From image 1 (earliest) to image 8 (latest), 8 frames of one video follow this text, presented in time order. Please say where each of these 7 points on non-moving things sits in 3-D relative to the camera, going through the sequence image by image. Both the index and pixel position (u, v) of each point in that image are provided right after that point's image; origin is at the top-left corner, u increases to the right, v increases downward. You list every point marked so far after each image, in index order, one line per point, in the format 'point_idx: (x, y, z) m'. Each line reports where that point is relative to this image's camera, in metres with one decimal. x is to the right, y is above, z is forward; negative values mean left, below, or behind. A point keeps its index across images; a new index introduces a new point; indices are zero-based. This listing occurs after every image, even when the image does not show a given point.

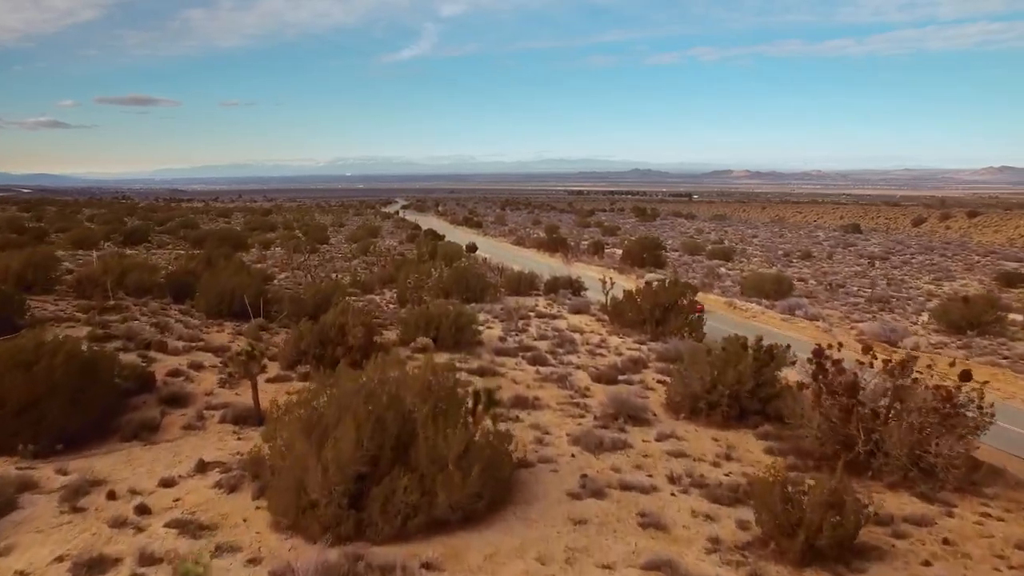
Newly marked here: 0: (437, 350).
0: (-1.3, -1.1, +13.2) m
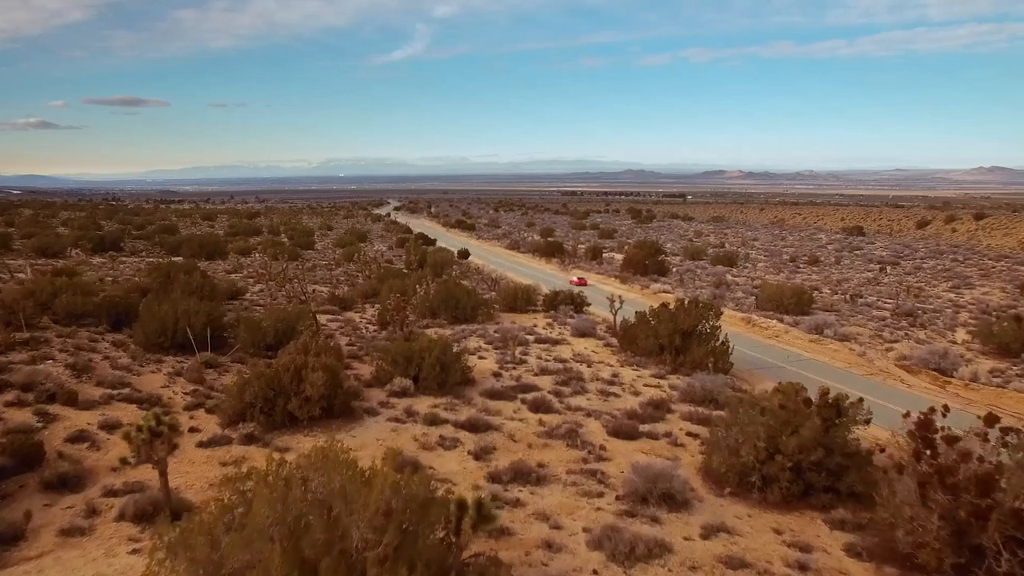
0: (-1.4, -1.5, +11.0) m
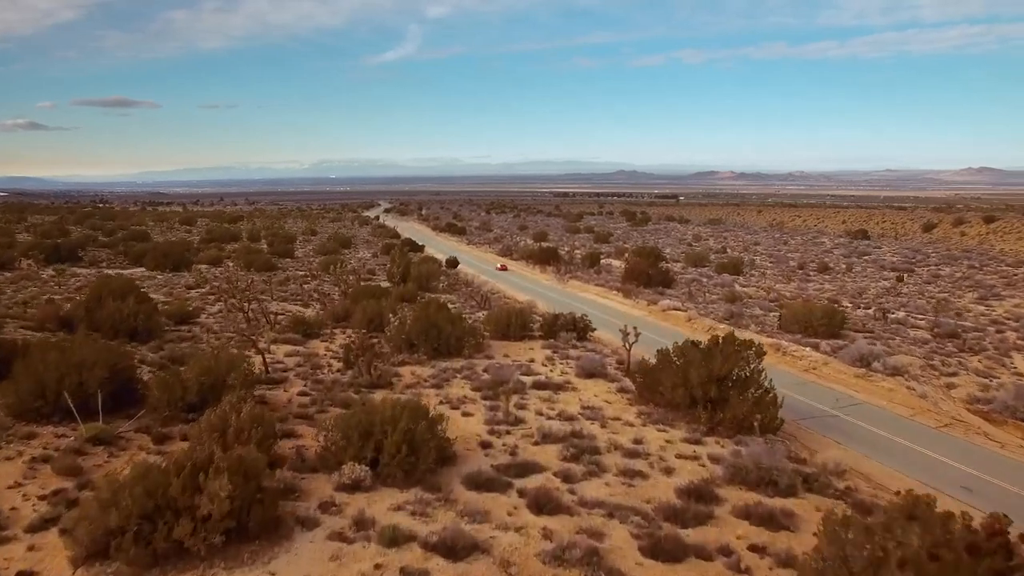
0: (-1.4, -2.1, +8.0) m
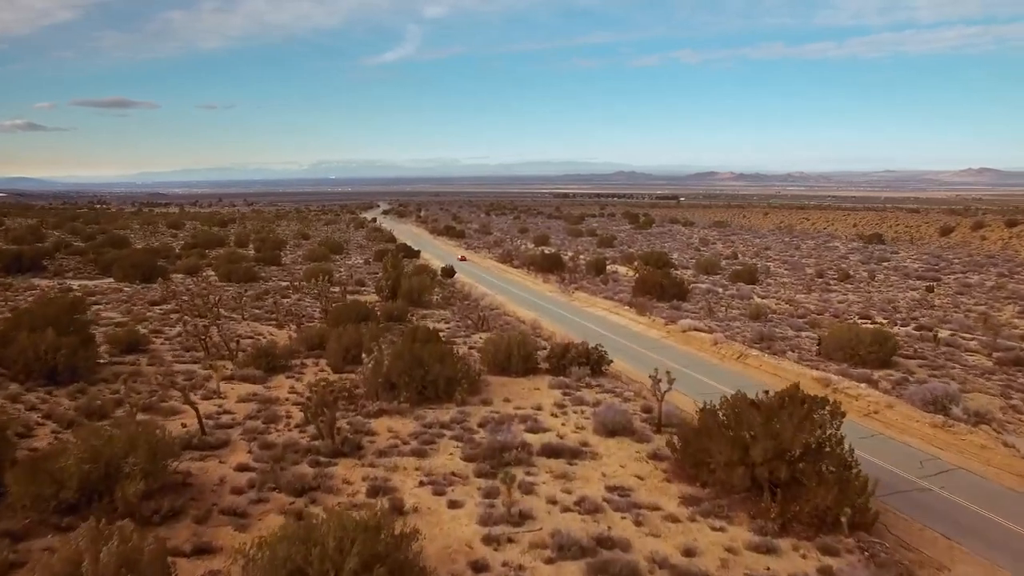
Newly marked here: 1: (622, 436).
0: (-1.4, -2.6, +5.2) m
1: (+1.6, -2.1, +10.9) m
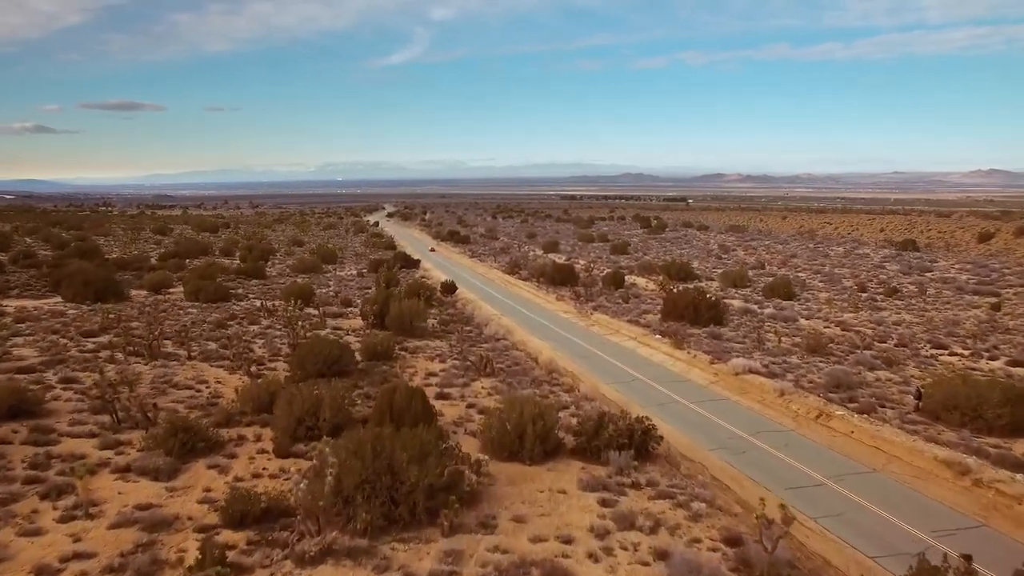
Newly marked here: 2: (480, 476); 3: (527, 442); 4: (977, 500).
0: (-1.3, -3.3, +0.9) m
1: (+1.8, -2.8, +6.5) m
2: (-0.4, -2.4, +9.8) m
3: (+0.2, -2.2, +10.8) m
4: (+6.4, -2.9, +10.5) m
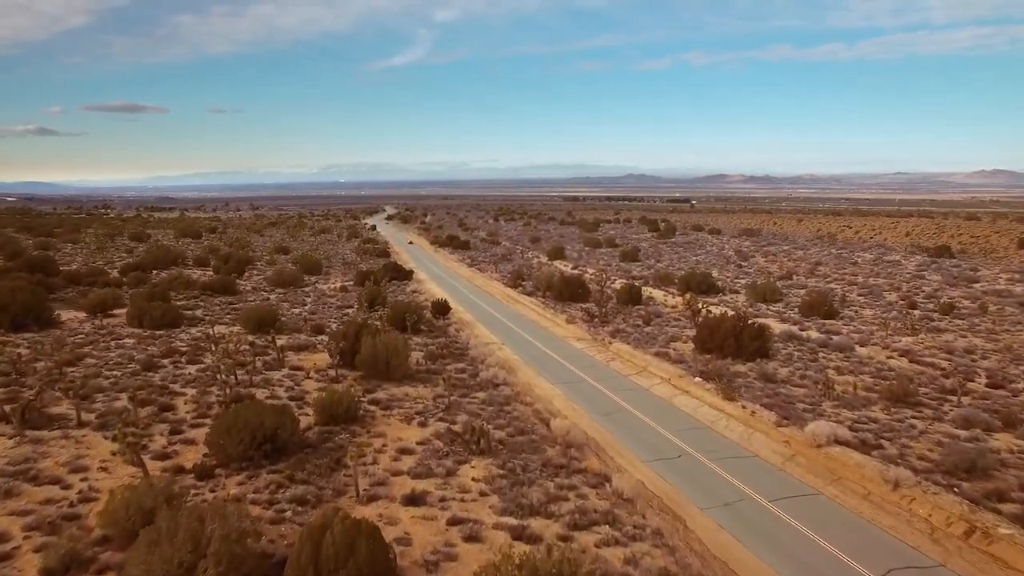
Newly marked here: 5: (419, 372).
0: (-1.3, -4.0, -3.7) m
1: (+1.8, -3.6, +1.9) m
2: (-0.4, -3.1, +5.1) m
3: (+0.3, -2.9, +6.2) m
4: (+6.5, -3.6, +5.9) m
5: (-2.3, -2.1, +18.8) m
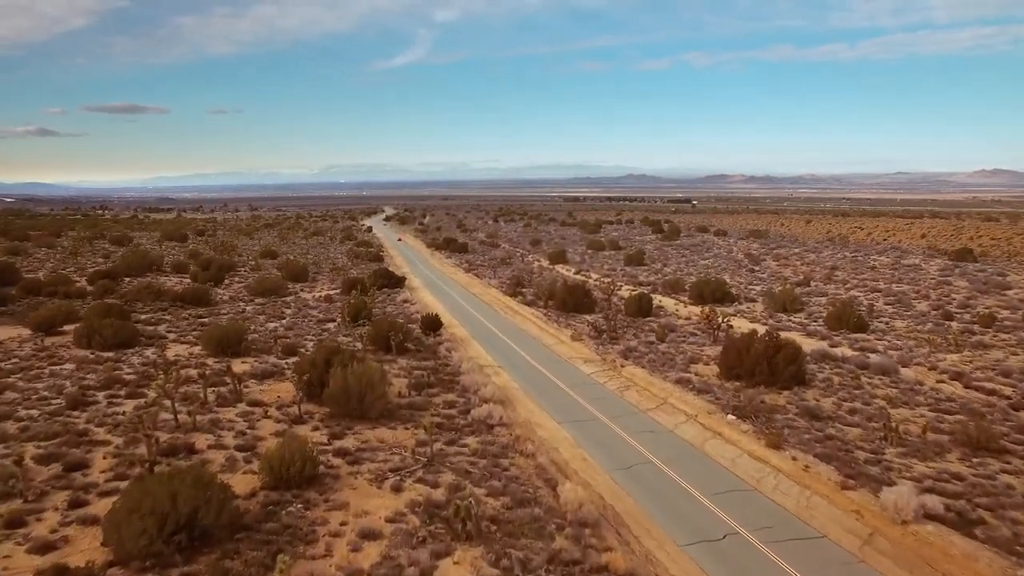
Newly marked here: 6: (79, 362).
0: (-1.4, -4.4, -6.7) m
1: (+1.7, -4.0, -1.1) m
2: (-0.4, -3.5, +2.2) m
3: (+0.2, -3.4, +3.3) m
4: (+6.4, -4.0, +2.9) m
5: (-2.4, -2.5, +15.9) m
6: (-11.1, -1.9, +19.2) m
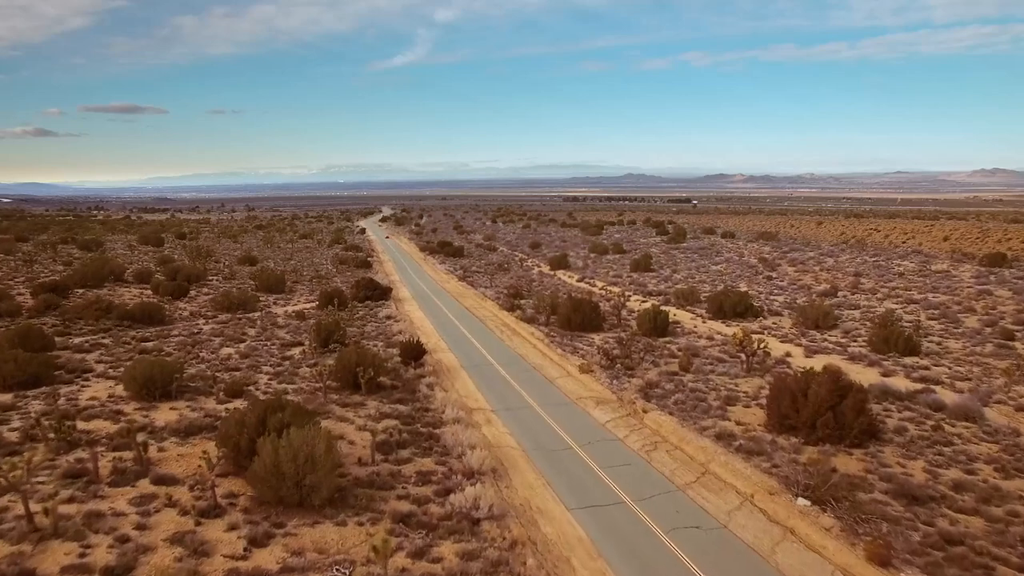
0: (-1.4, -5.0, -10.7) m
1: (+1.6, -4.6, -5.1) m
2: (-0.5, -4.1, -1.9) m
3: (+0.1, -3.9, -0.8) m
4: (+6.3, -4.6, -1.1) m
5: (-2.5, -3.1, +11.8) m
6: (-11.2, -2.5, +15.1) m
